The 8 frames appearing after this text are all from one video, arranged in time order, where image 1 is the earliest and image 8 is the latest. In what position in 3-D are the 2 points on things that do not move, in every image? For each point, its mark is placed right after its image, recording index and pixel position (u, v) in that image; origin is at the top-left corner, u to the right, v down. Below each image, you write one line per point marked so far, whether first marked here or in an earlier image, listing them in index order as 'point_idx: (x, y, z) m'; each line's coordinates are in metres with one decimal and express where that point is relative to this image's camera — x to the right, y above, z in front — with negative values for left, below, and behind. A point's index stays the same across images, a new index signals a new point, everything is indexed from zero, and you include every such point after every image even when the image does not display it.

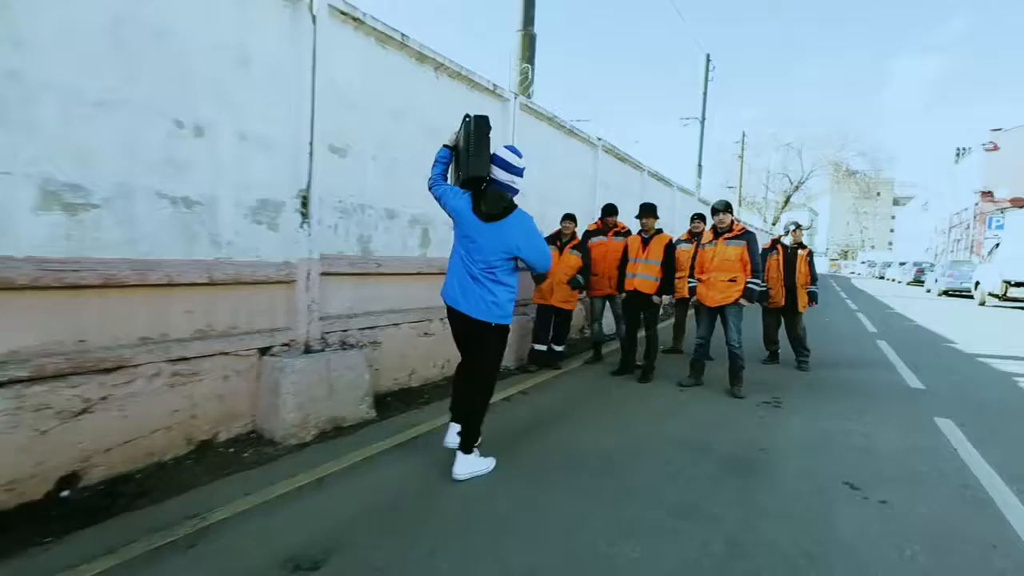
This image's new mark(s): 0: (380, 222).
0: (-1.5, +0.8, +5.5) m
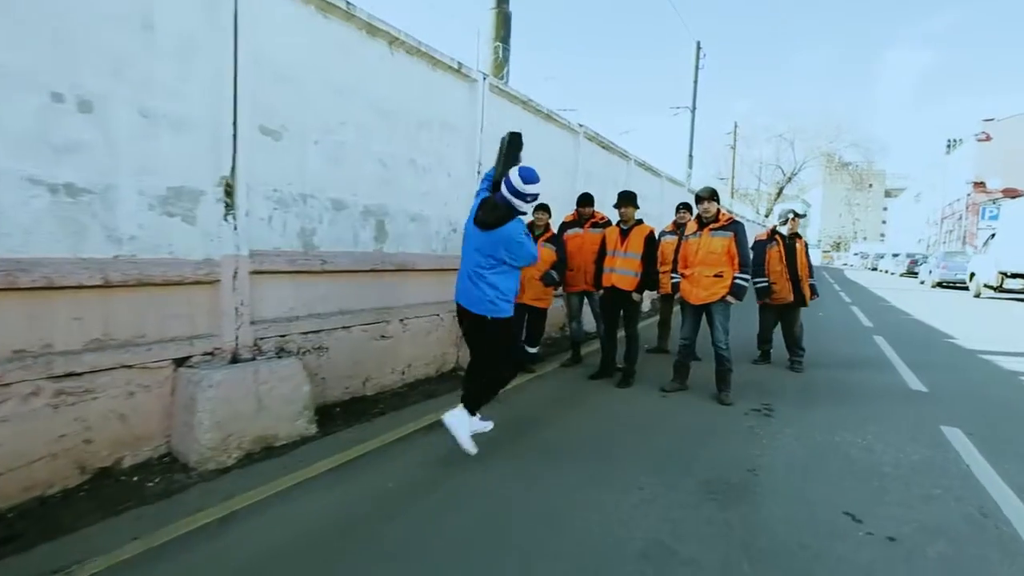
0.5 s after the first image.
0: (-1.9, +0.8, +5.0) m
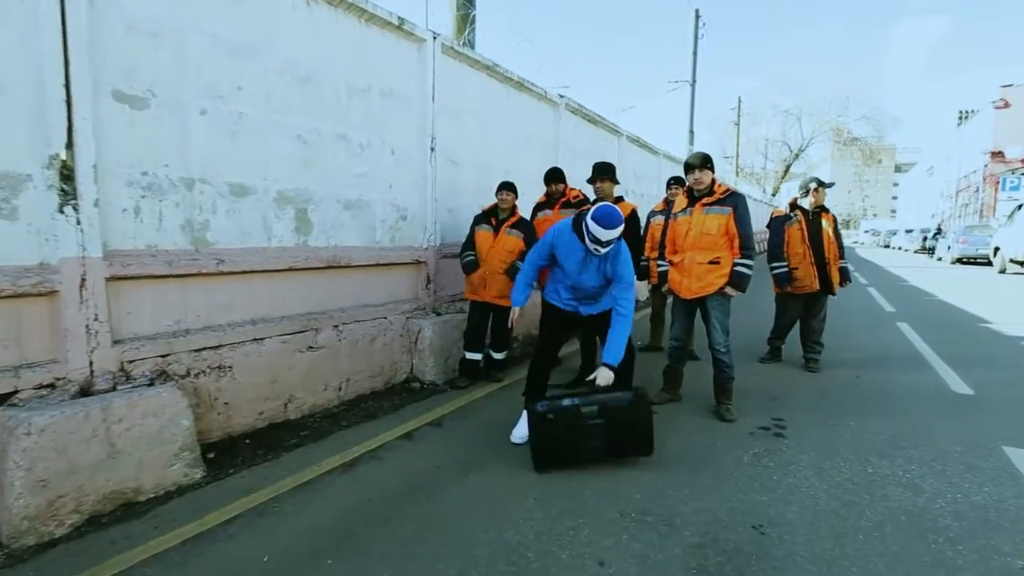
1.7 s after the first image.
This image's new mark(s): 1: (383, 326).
0: (-2.4, +0.7, +4.0) m
1: (-1.4, -0.4, +5.3) m
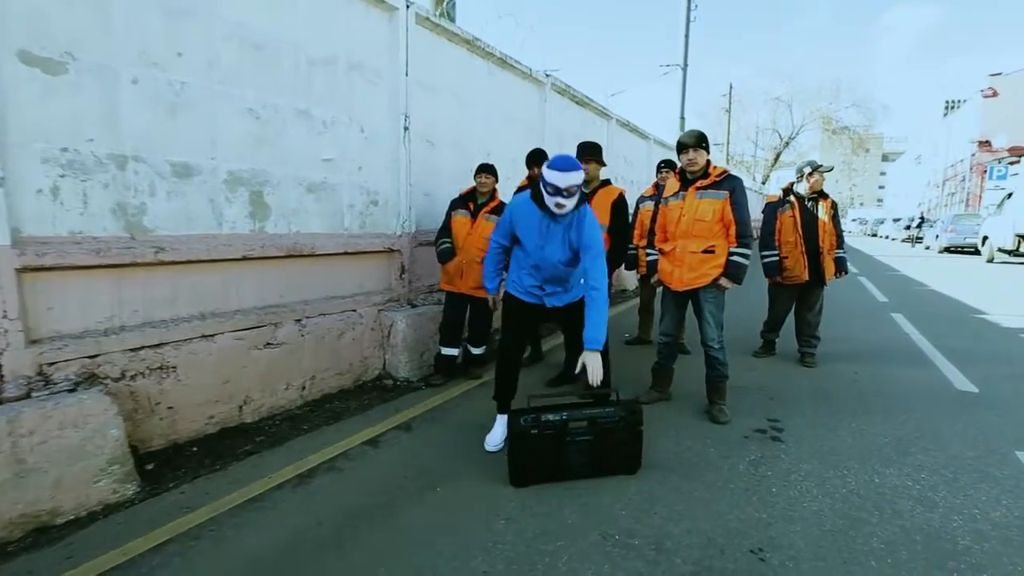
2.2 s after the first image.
0: (-2.6, +0.8, +3.6) m
1: (-1.7, -0.3, +4.9) m
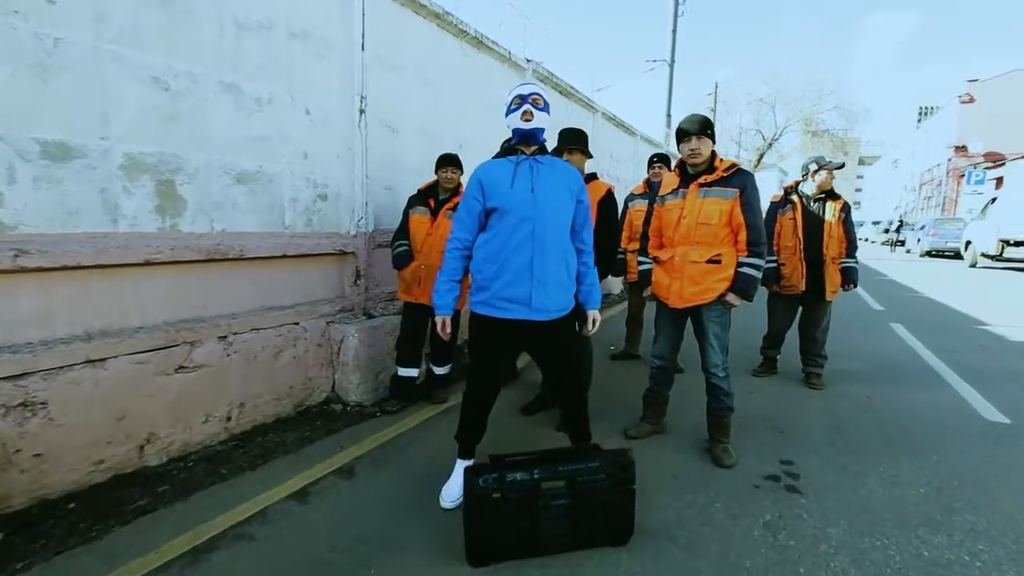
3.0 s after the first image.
0: (-2.8, +0.7, +2.8) m
1: (-1.9, -0.4, +4.2) m
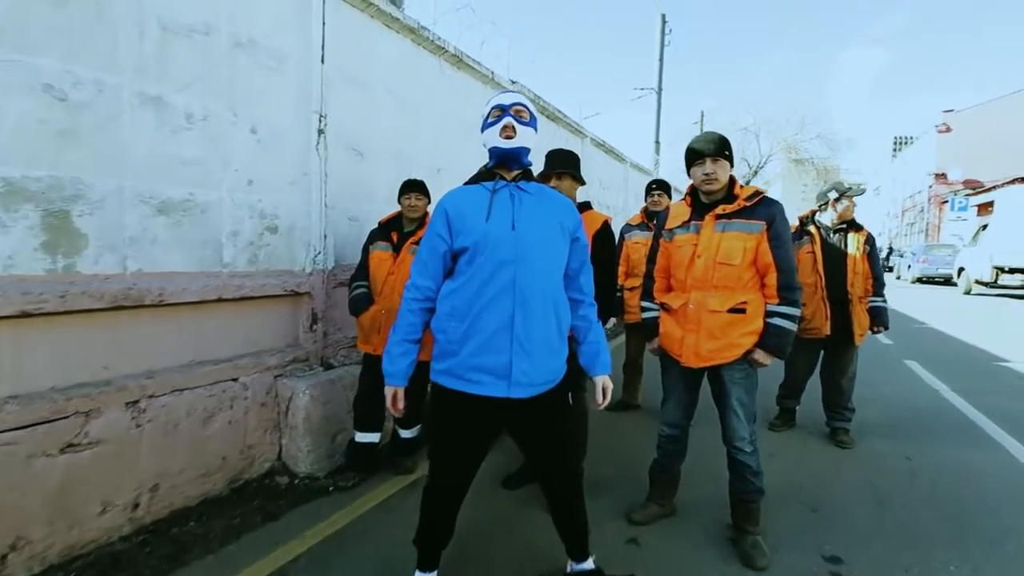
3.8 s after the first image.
0: (-3.0, +0.4, +2.1) m
1: (-2.1, -0.8, +3.5) m
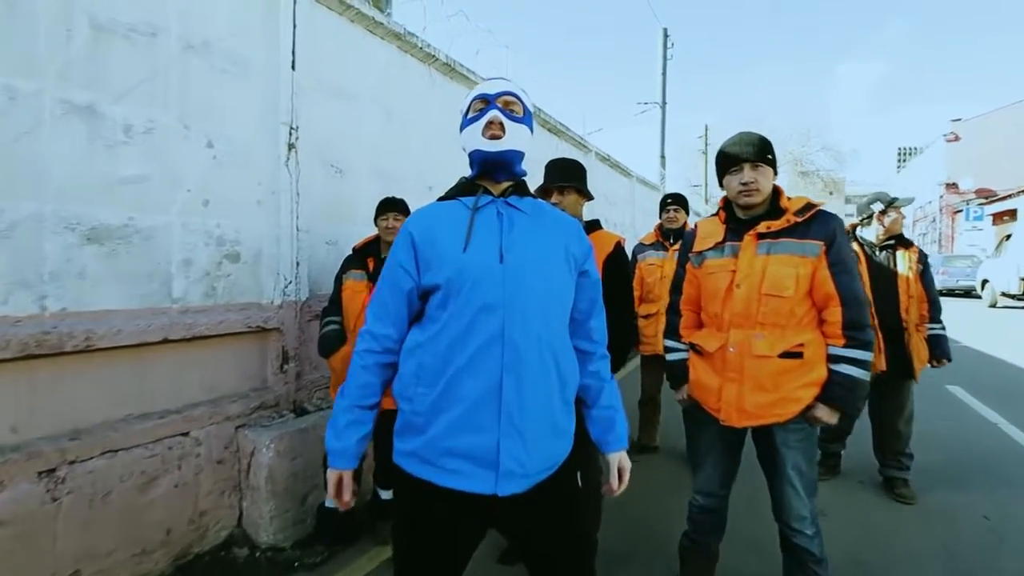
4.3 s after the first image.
0: (-3.0, +0.2, +1.6) m
1: (-2.1, -1.0, +2.9) m
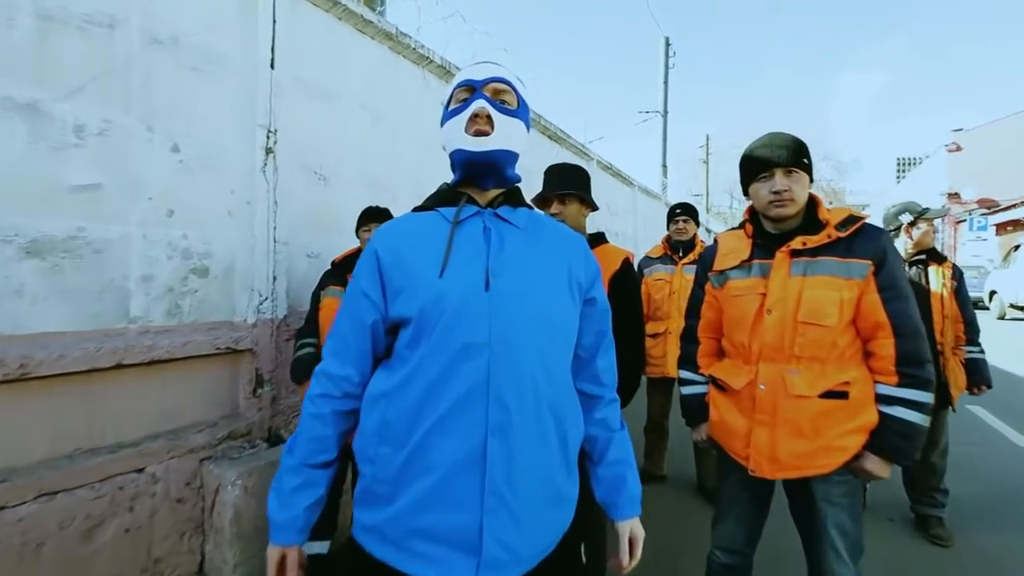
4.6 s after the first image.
0: (-3.0, +0.1, +1.3) m
1: (-2.1, -1.1, +2.6) m
